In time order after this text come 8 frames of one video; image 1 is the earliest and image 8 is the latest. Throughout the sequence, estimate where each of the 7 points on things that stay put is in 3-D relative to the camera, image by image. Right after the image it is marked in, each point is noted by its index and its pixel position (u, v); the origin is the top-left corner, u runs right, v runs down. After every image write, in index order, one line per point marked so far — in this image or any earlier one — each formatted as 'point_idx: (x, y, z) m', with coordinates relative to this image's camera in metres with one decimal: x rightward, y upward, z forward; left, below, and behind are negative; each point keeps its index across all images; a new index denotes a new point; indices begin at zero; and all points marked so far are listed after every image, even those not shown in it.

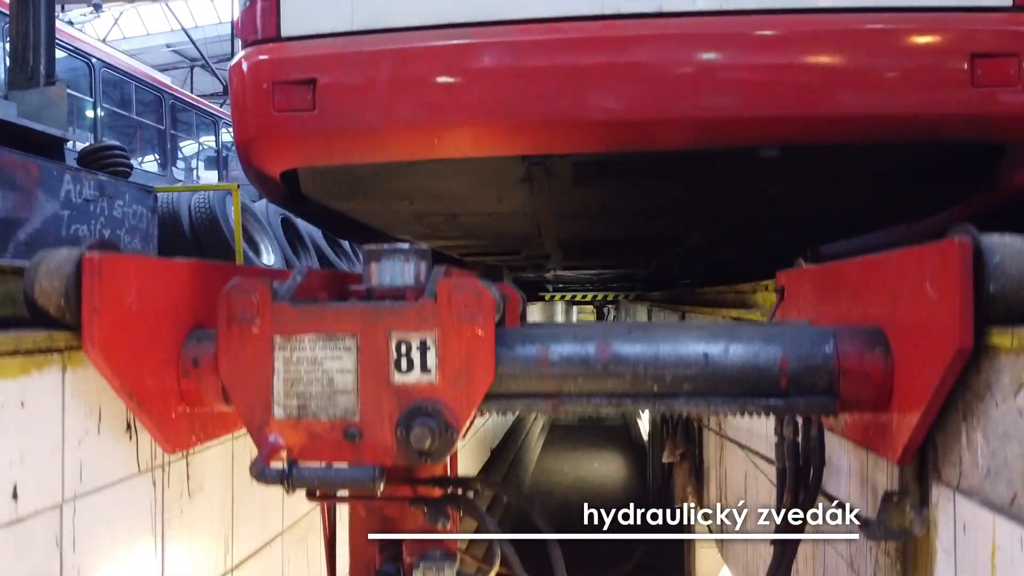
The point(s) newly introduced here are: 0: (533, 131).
0: (0.0, +0.4, +1.9) m
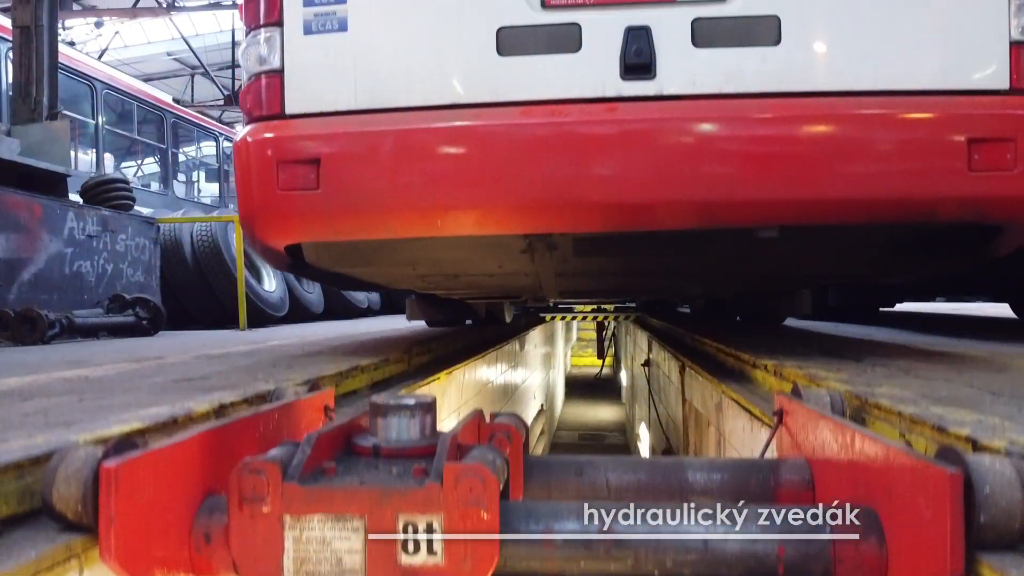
0: (+0.1, +0.2, +2.0) m
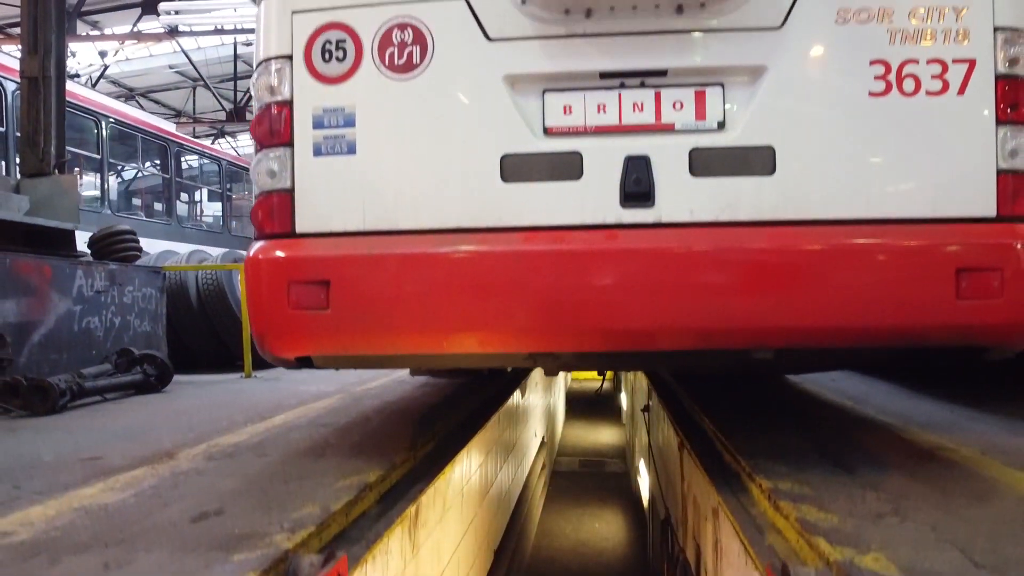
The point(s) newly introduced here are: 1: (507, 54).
0: (+0.1, -0.1, +2.0) m
1: (0.0, +0.6, +2.1) m
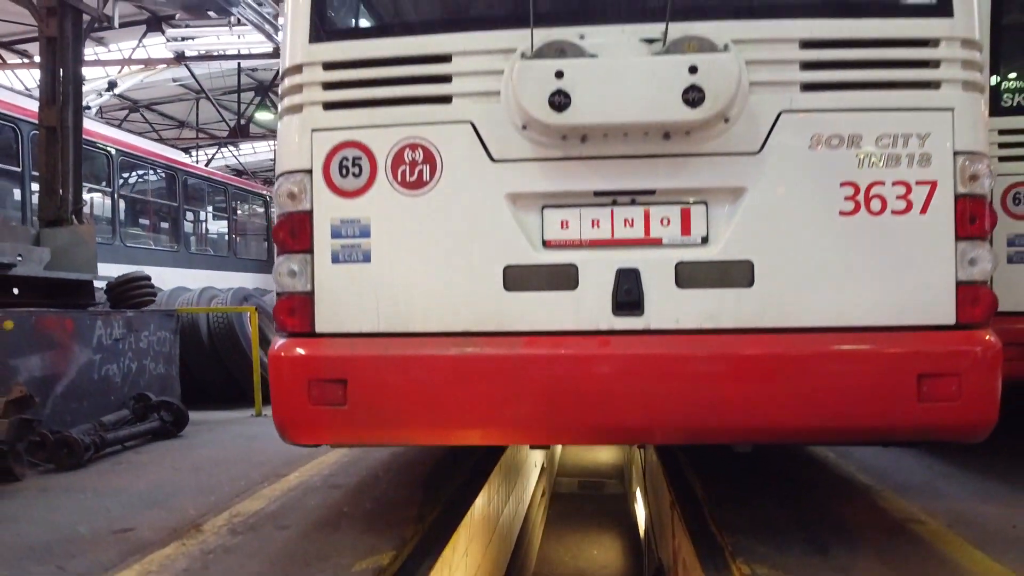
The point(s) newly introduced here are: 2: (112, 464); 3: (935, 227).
0: (+0.1, -0.4, +2.2) m
1: (0.0, +0.3, +2.3) m
2: (-1.9, -0.8, +3.8) m
3: (+1.1, +0.2, +2.2) m
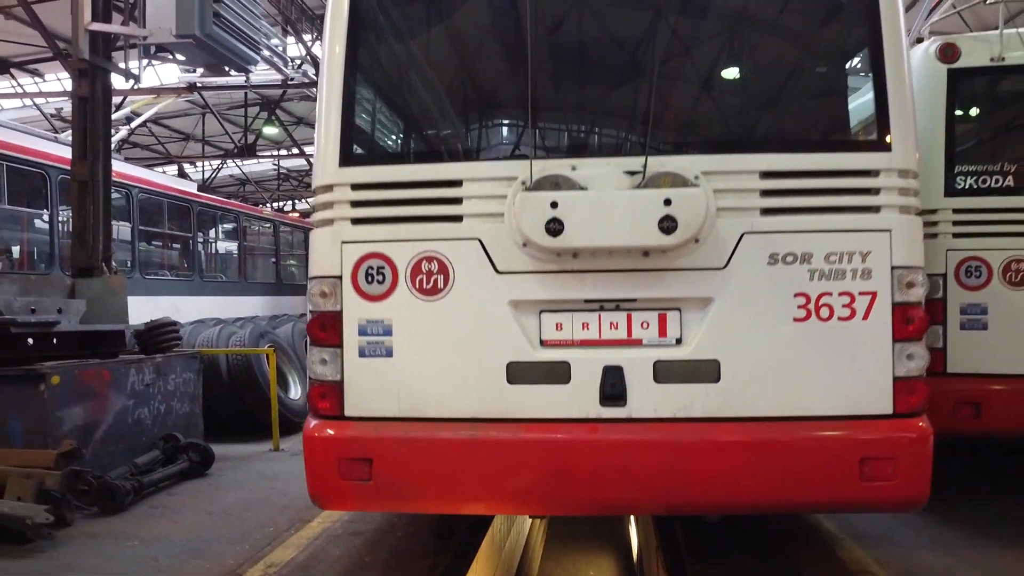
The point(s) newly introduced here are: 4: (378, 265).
0: (+0.1, -0.7, +2.6) m
1: (0.0, 0.0, +2.6) m
2: (-1.9, -1.1, +4.2) m
3: (+1.2, -0.1, +2.6) m
4: (-0.4, +0.1, +2.7) m
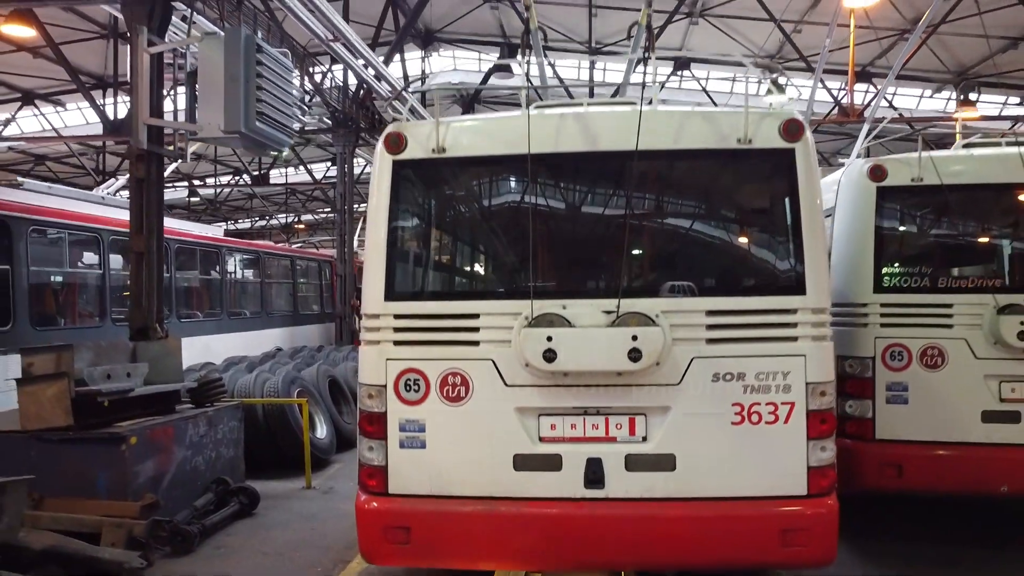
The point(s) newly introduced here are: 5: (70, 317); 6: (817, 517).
0: (+0.1, -1.1, +3.4) m
1: (0.0, -0.4, +3.5) m
2: (-1.9, -1.6, +5.0) m
3: (+1.2, -0.6, +3.4) m
4: (-0.4, -0.4, +3.5) m
5: (-4.0, -0.3, +7.5) m
6: (+1.2, -1.0, +3.3) m
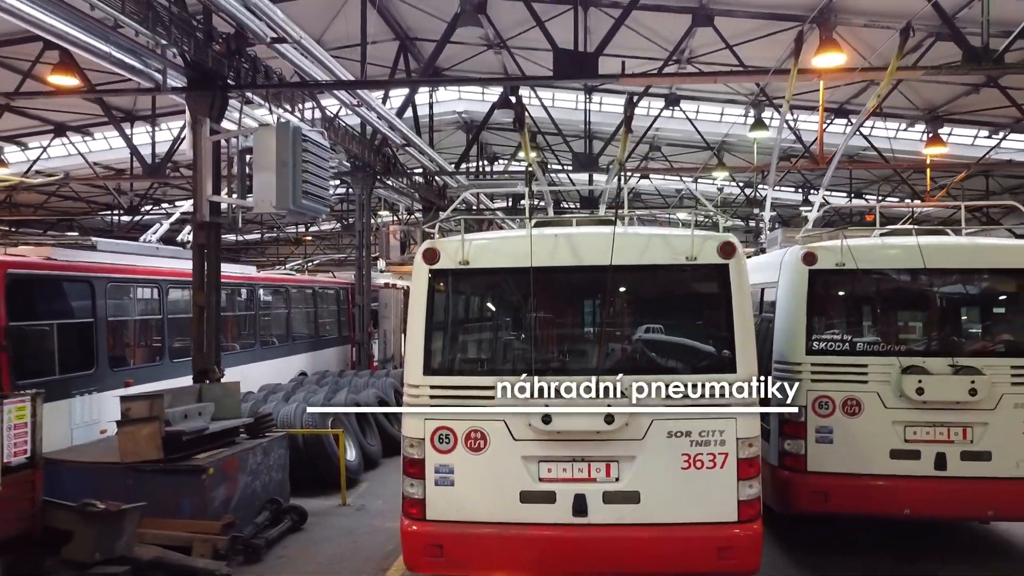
0: (+0.1, -1.6, +4.6) m
1: (+0.1, -0.9, +4.6) m
2: (-1.8, -2.1, +6.2) m
3: (+1.2, -1.0, +4.6) m
4: (-0.4, -0.8, +4.7) m
5: (-4.0, -0.8, +8.7) m
6: (+1.3, -1.4, +4.5) m
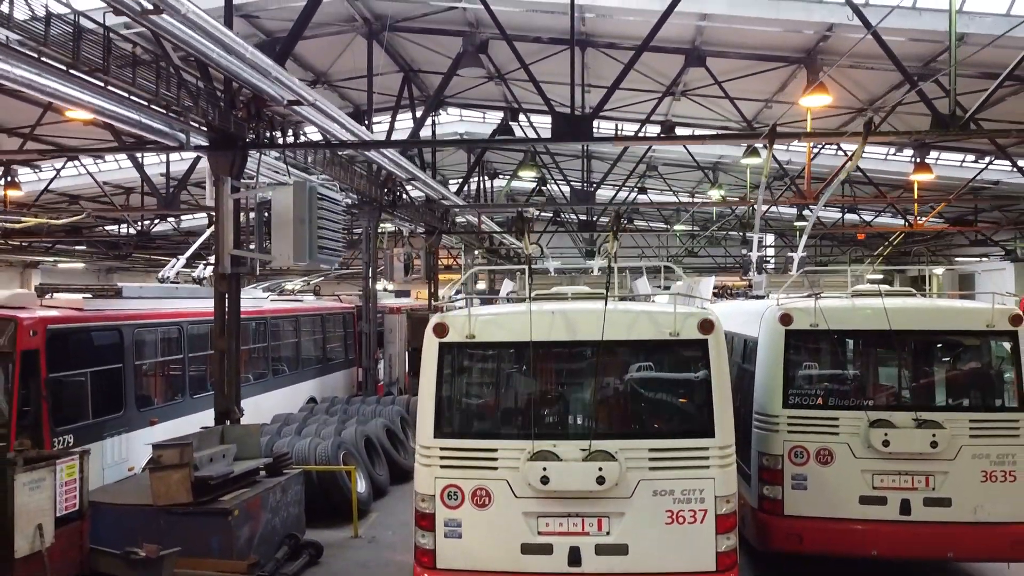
0: (+0.1, -2.1, +5.1) m
1: (+0.1, -1.4, +5.2) m
2: (-1.8, -2.5, +6.8) m
3: (+1.2, -1.5, +5.1) m
4: (-0.4, -1.3, +5.3) m
5: (-3.9, -1.2, +9.3) m
6: (+1.3, -1.9, +5.1) m
